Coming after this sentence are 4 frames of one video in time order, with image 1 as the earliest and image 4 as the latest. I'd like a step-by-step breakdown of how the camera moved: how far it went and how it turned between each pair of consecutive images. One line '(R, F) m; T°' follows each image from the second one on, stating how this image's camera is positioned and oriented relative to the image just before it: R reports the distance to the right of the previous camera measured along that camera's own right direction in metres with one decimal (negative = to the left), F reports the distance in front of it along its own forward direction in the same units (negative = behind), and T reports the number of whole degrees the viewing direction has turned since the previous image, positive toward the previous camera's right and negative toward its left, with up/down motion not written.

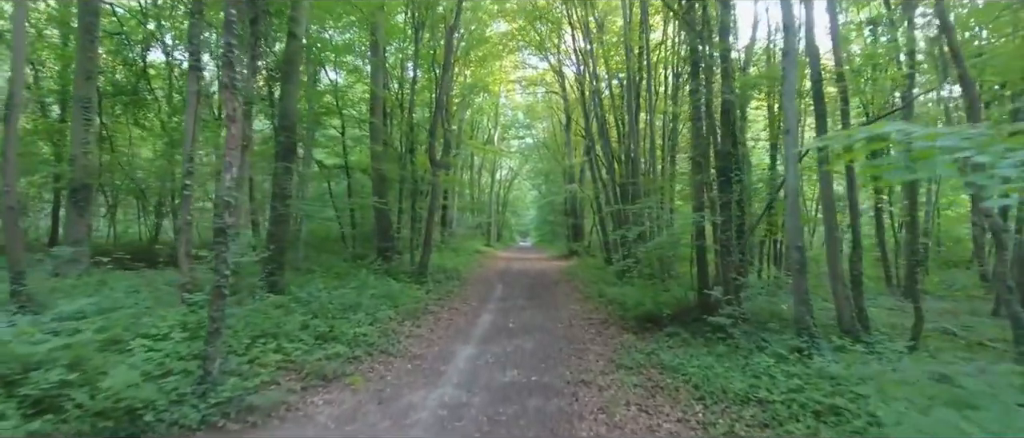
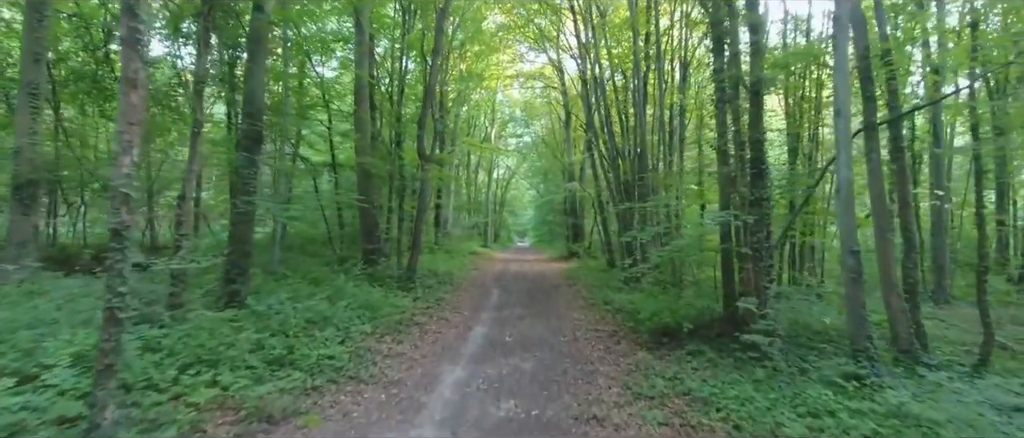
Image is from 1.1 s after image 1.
(0.0, +1.6) m; 0°
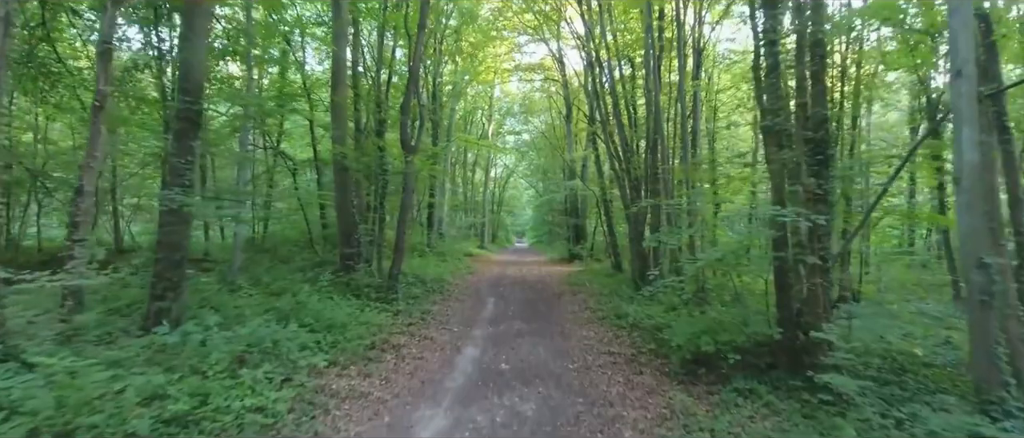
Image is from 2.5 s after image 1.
(0.0, +2.1) m; 0°
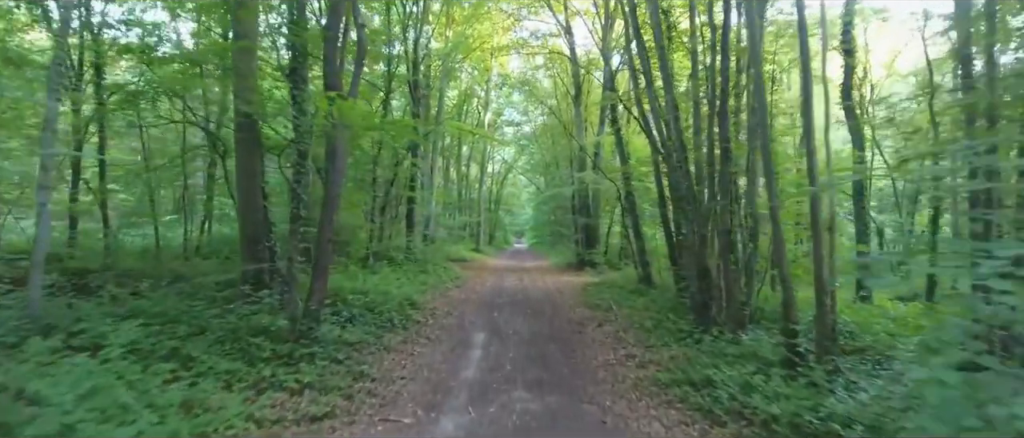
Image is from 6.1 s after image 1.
(0.0, +5.5) m; 0°
